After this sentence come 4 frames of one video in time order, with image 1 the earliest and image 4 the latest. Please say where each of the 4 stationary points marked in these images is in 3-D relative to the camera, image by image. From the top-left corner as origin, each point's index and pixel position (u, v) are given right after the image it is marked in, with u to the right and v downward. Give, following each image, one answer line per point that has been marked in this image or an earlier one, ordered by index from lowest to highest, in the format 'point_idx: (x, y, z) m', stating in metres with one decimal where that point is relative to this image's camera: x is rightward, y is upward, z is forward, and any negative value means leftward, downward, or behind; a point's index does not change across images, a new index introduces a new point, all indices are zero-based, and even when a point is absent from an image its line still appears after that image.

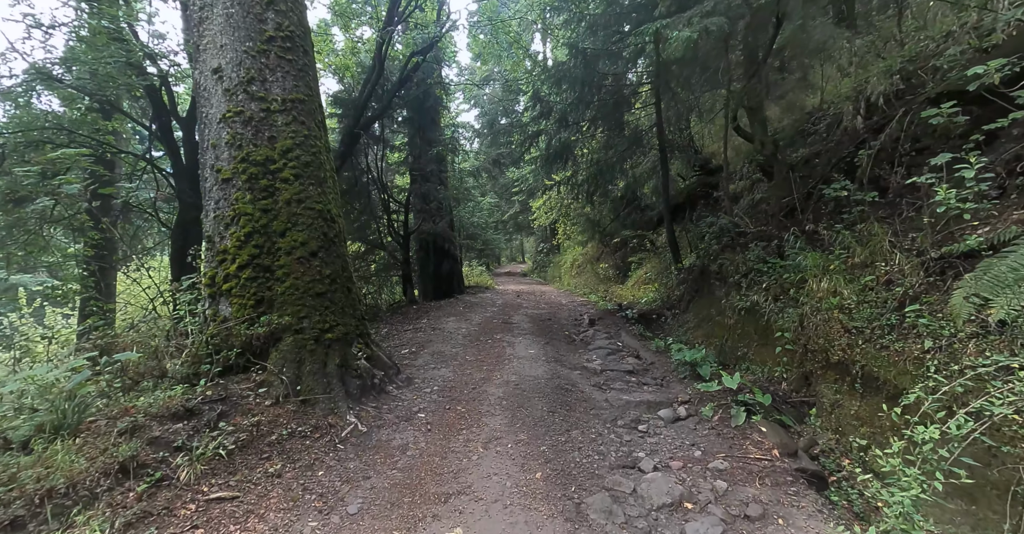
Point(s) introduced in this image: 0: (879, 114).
0: (+5.0, +2.1, +5.9) m
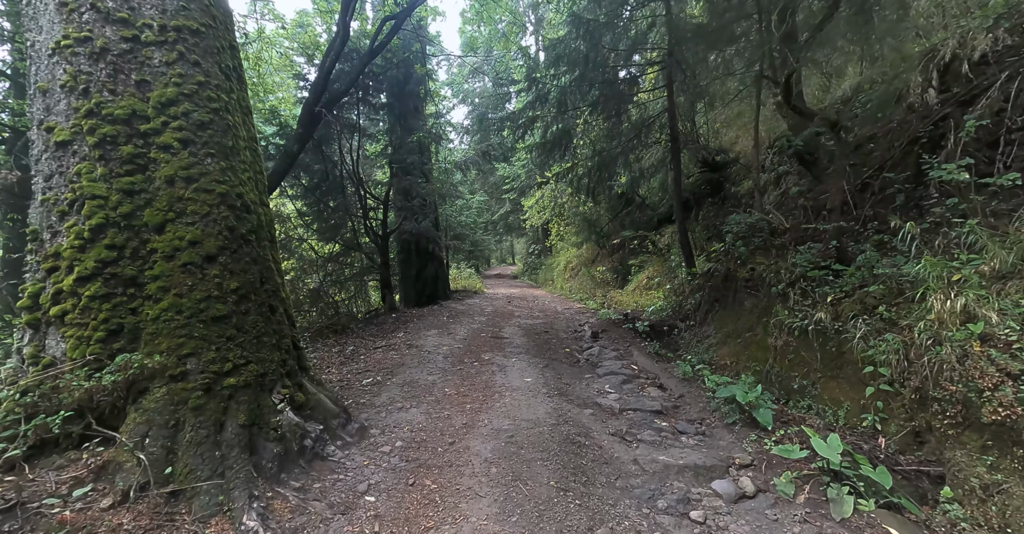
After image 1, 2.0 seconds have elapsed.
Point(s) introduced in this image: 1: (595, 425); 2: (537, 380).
0: (+4.9, +2.0, +4.8) m
1: (+0.7, -1.4, +3.8) m
2: (+0.3, -1.3, +5.1) m
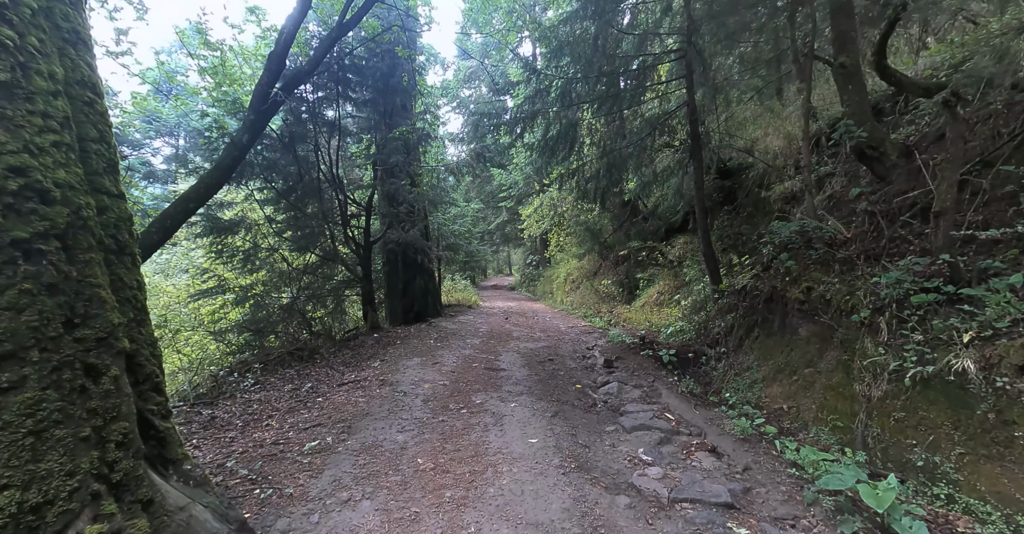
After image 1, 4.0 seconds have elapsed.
0: (+5.0, +1.8, +3.6) m
1: (+0.7, -1.6, +2.5) m
2: (+0.3, -1.5, +3.8) m
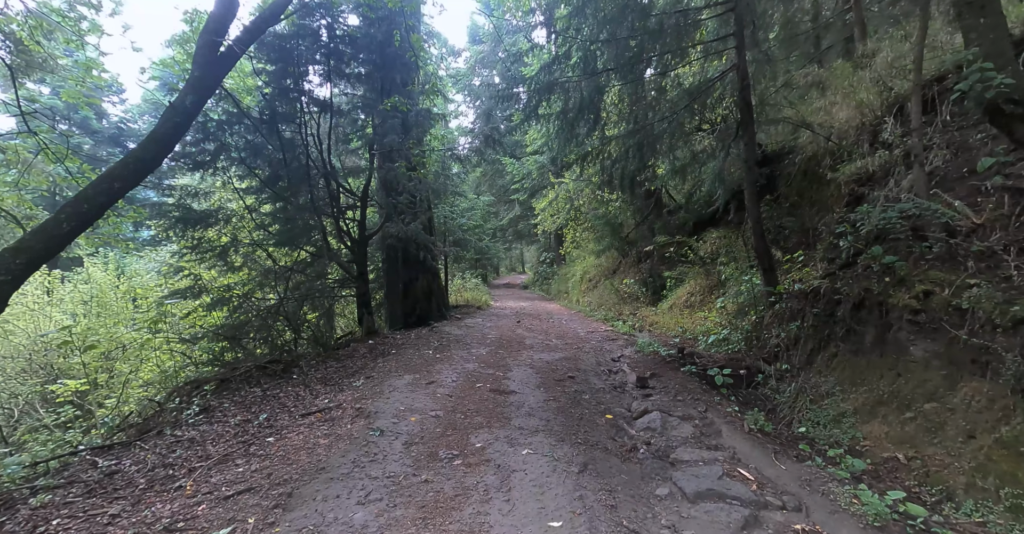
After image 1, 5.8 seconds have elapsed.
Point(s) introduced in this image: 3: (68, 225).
0: (+5.0, +1.9, +2.2) m
1: (+0.8, -1.5, +1.2) m
2: (+0.4, -1.5, +2.5) m
3: (-4.1, +0.4, +3.9) m
